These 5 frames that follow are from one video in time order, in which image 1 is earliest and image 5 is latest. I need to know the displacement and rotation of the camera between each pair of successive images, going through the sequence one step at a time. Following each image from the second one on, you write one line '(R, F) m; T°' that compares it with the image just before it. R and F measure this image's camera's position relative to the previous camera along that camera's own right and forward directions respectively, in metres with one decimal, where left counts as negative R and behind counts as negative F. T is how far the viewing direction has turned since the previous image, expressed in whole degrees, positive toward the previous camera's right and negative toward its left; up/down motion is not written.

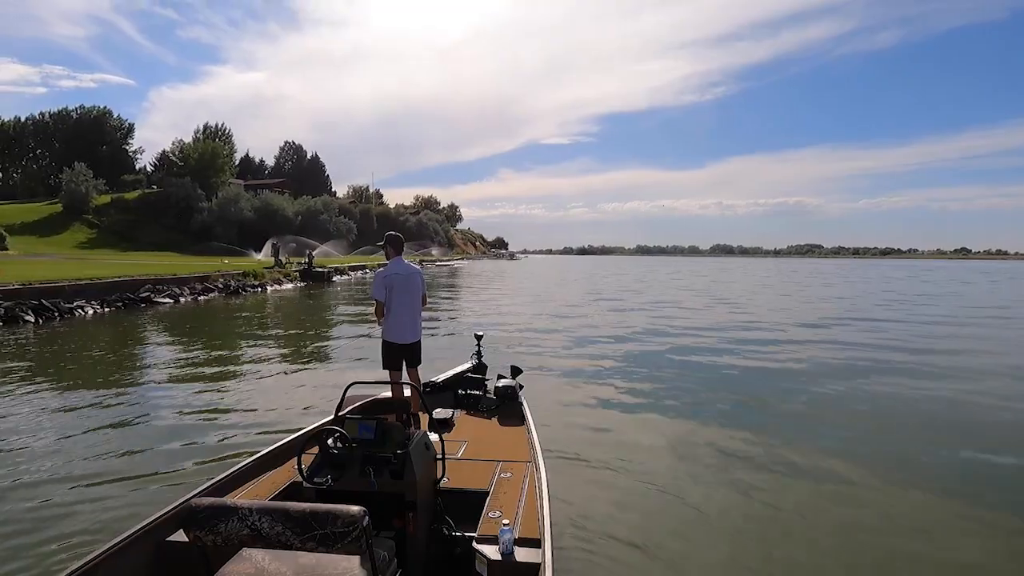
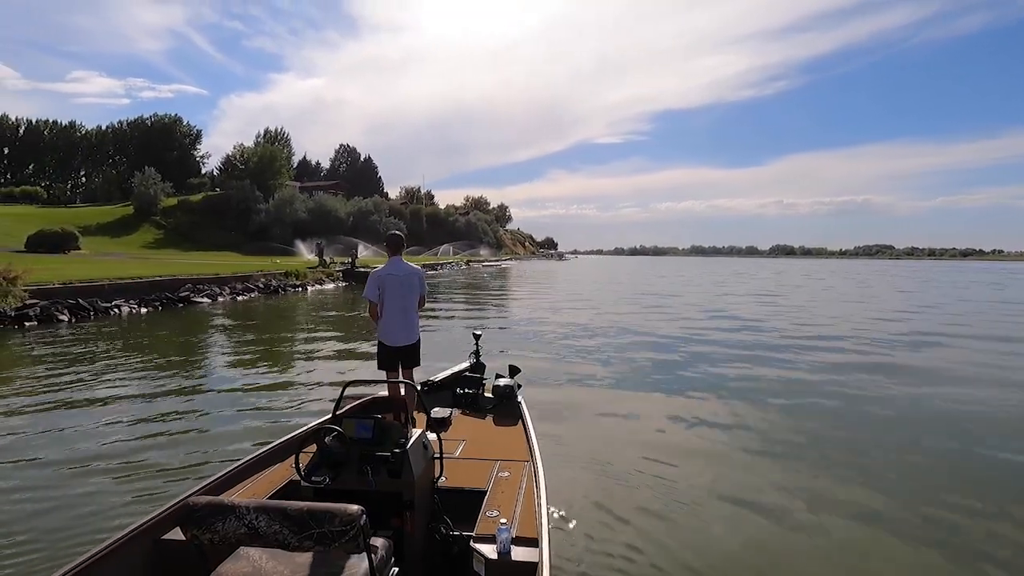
(+0.2, 0.0) m; 0°
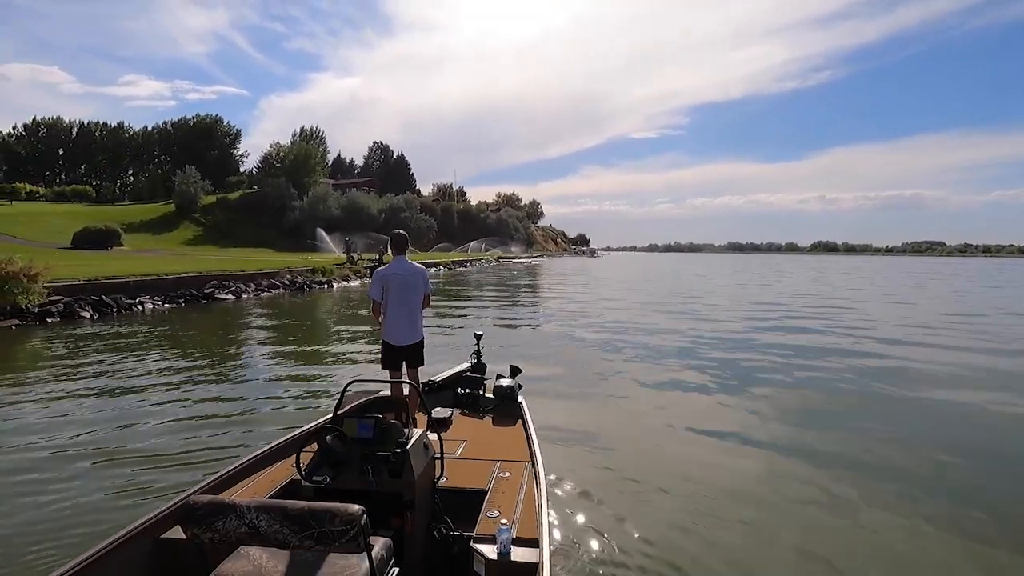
(+0.5, +0.2) m; 0°
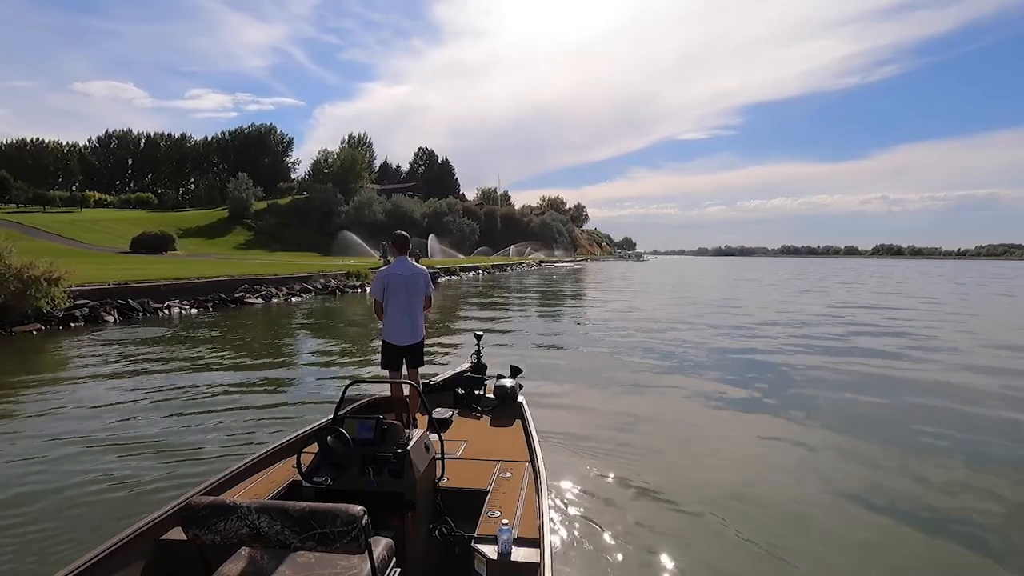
(+0.9, -0.1) m; 0°
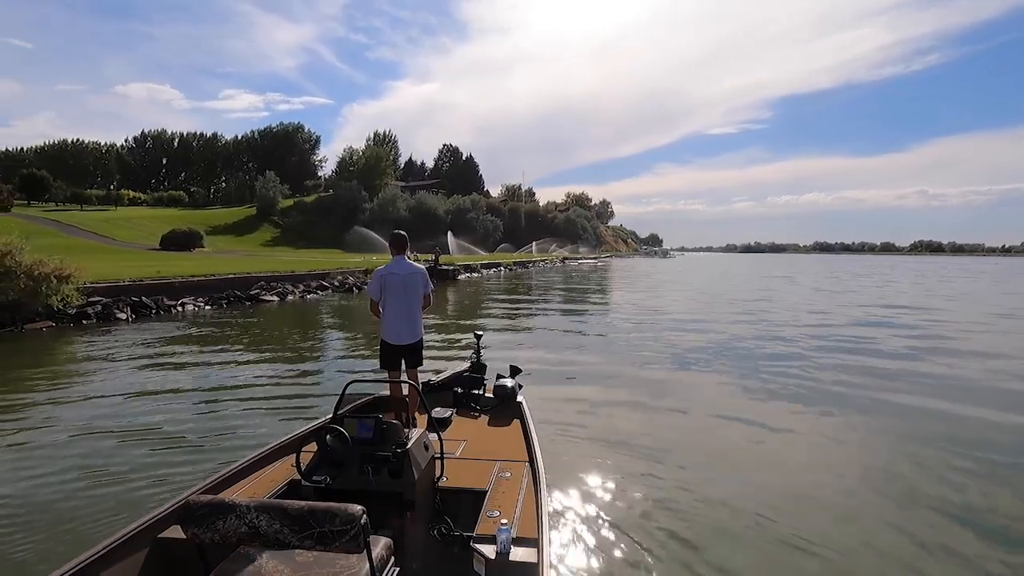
(+0.6, +0.3) m; 0°
